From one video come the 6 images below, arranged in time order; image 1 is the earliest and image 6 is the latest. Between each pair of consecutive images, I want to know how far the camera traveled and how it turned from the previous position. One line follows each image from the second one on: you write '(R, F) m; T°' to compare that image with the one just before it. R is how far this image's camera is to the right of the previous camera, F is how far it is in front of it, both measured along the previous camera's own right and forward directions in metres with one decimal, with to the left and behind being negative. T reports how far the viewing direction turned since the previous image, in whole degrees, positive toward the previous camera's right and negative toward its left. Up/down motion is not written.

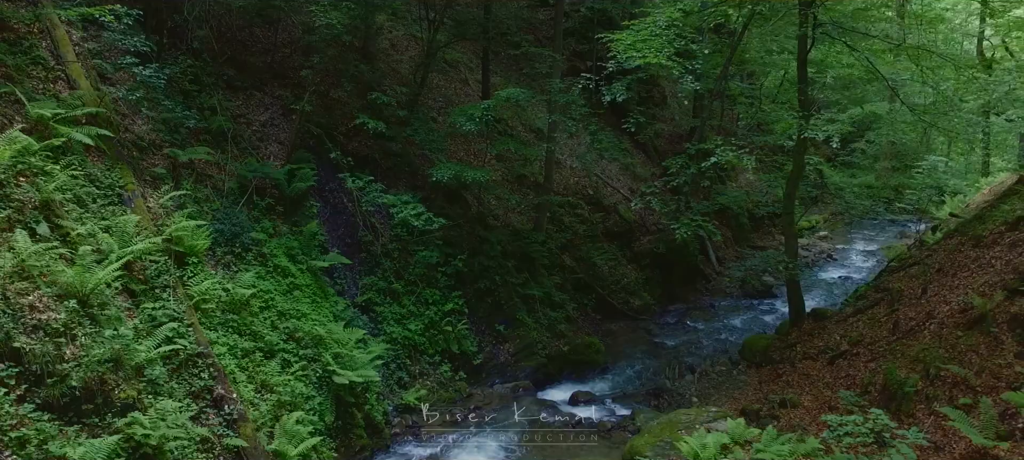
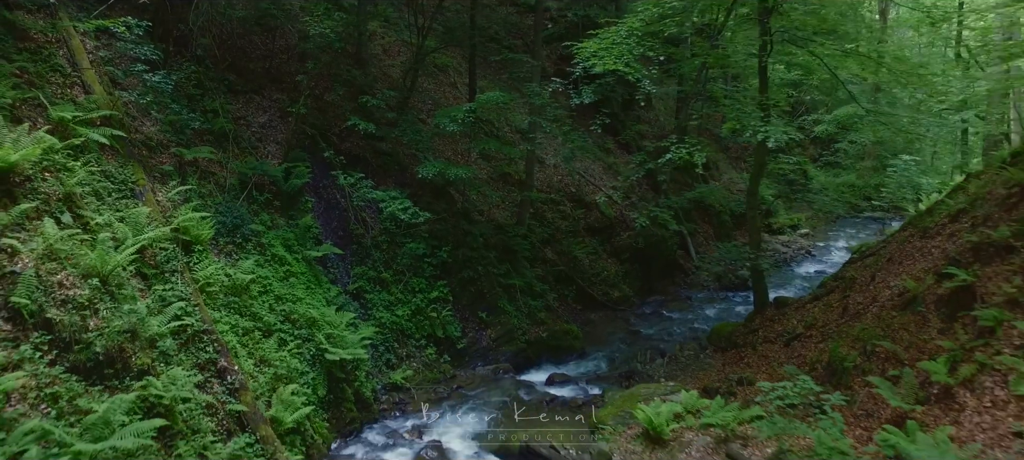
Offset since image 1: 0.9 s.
(+0.3, -0.7) m; 0°
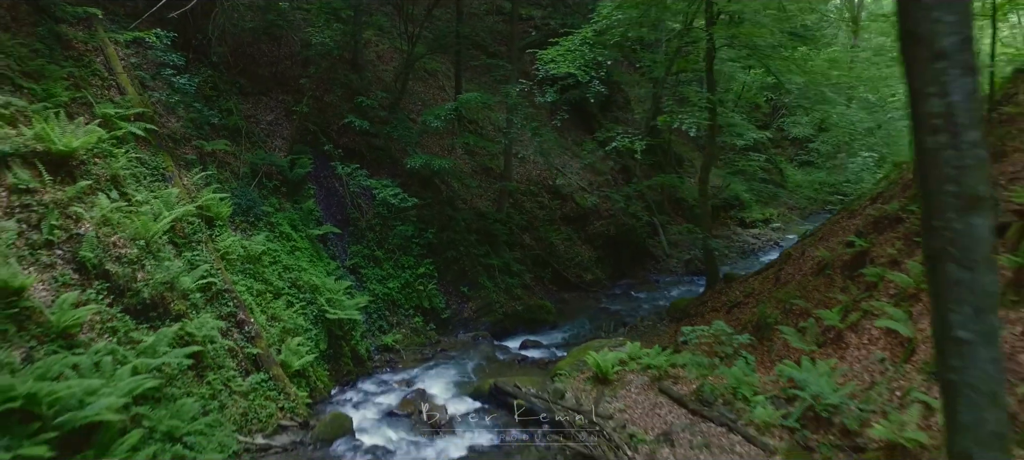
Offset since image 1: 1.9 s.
(+0.3, -1.4) m; 0°
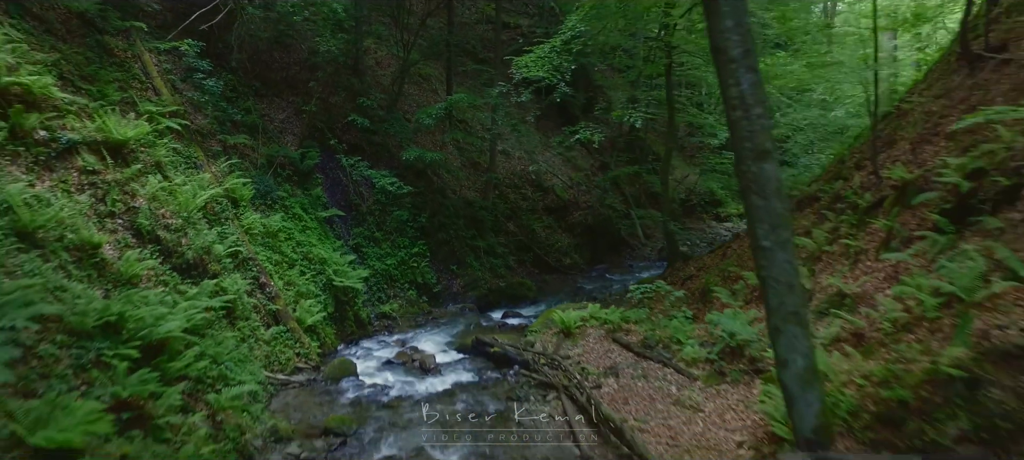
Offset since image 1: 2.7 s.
(+0.3, -1.6) m; 0°
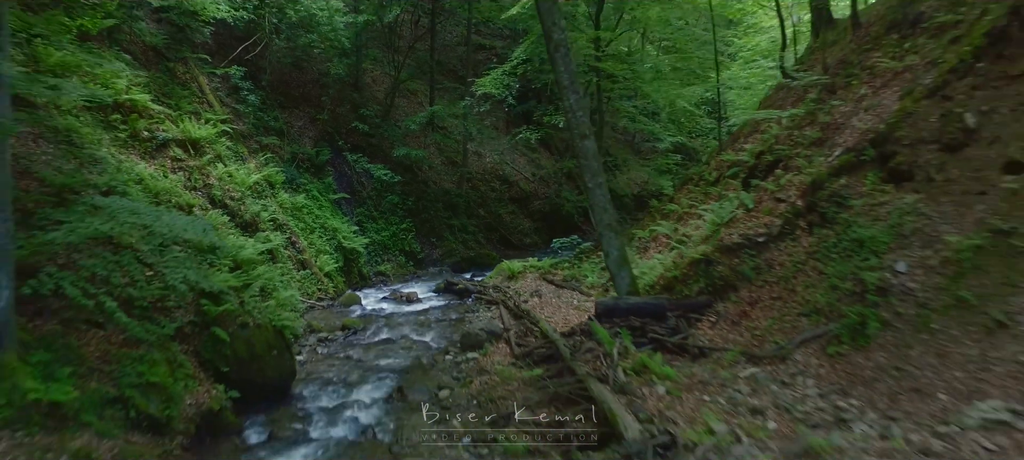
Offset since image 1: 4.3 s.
(+0.6, -3.9) m; +1°
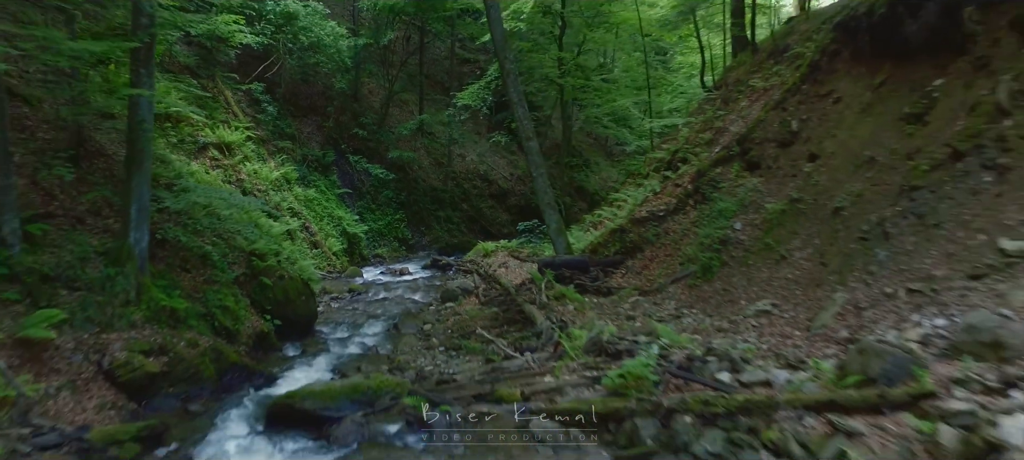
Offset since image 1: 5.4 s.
(+0.4, -3.0) m; +1°
